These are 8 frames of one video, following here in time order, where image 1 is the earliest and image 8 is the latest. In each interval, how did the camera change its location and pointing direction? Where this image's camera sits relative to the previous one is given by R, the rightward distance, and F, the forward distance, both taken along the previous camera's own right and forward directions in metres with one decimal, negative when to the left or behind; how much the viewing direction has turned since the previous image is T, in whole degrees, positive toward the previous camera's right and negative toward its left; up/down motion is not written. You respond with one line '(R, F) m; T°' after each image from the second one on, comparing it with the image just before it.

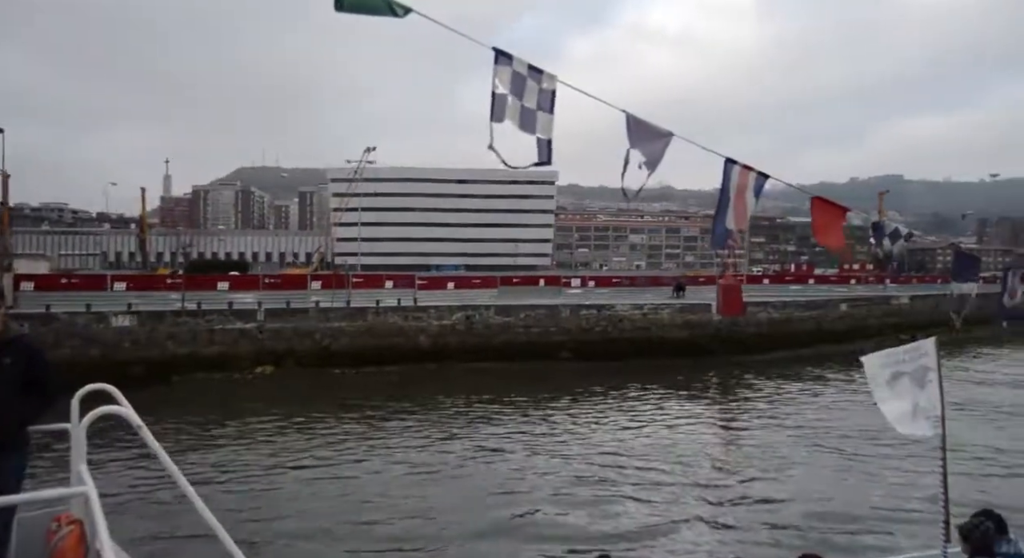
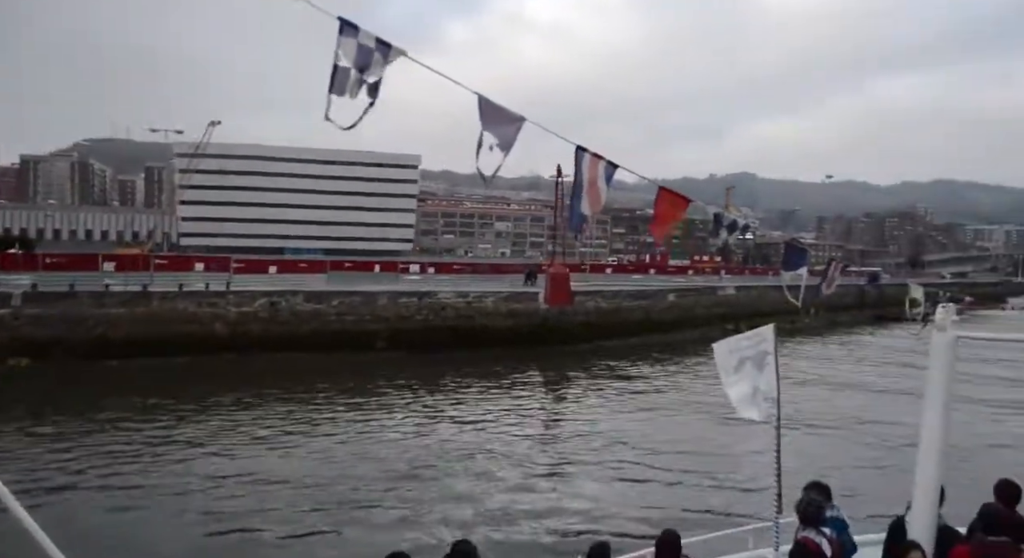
(-0.8, +1.6) m; +10°
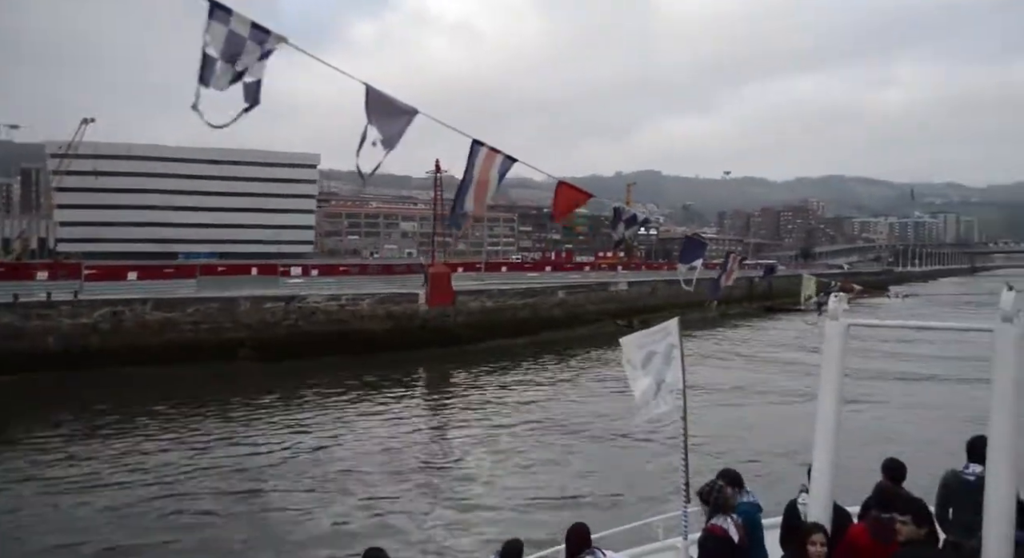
(0.0, +0.3) m; +6°
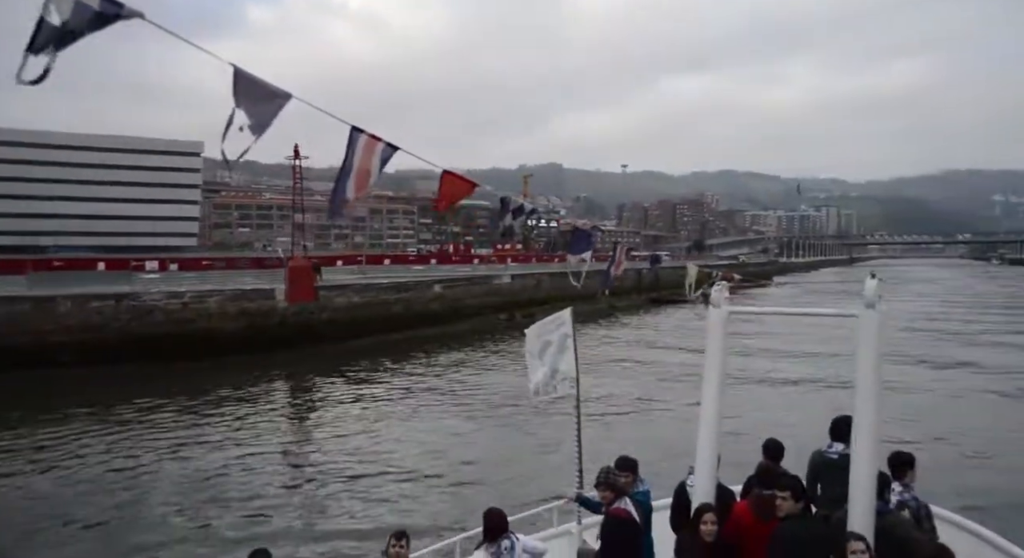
(-0.7, -0.2) m; +7°
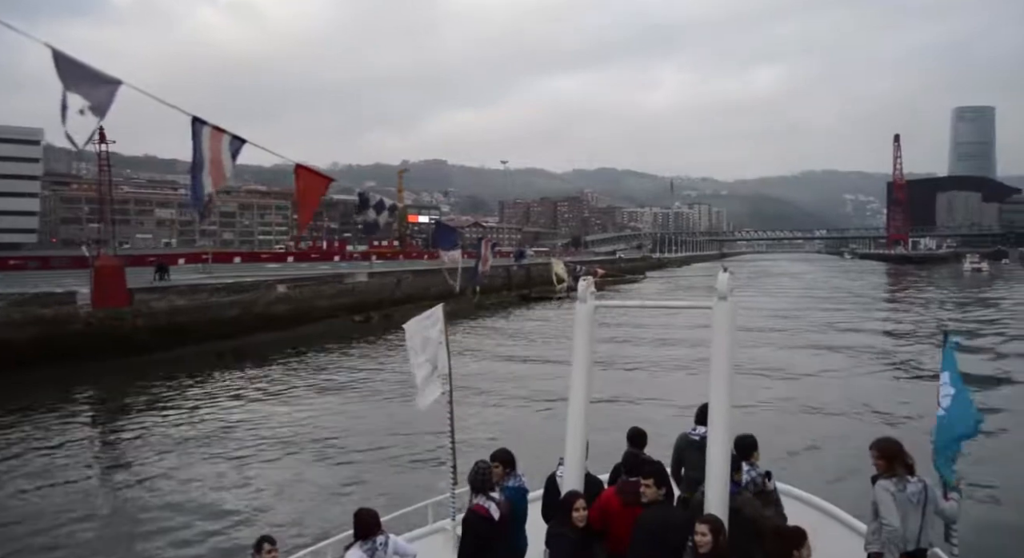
(+0.7, -0.6) m; +8°
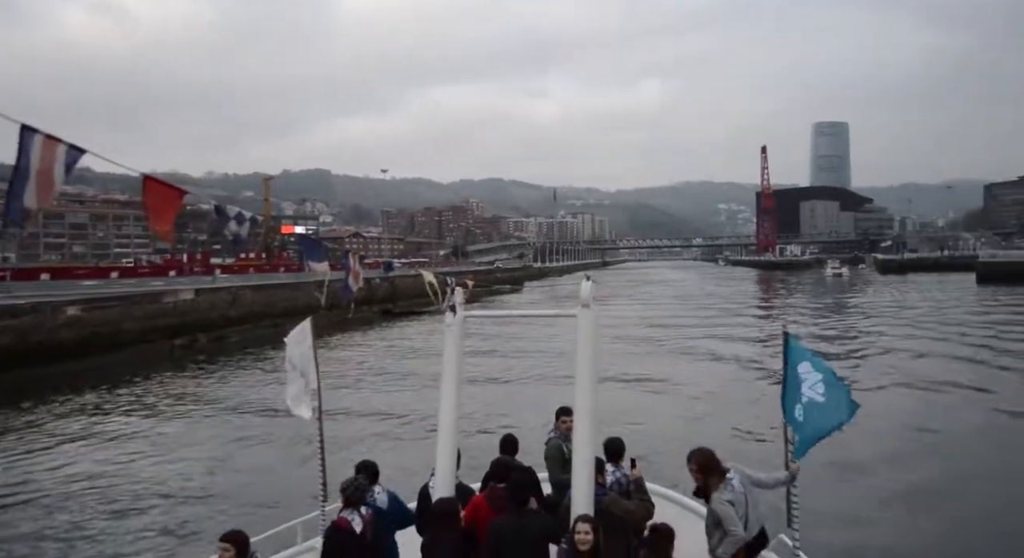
(+1.1, -0.2) m; +7°
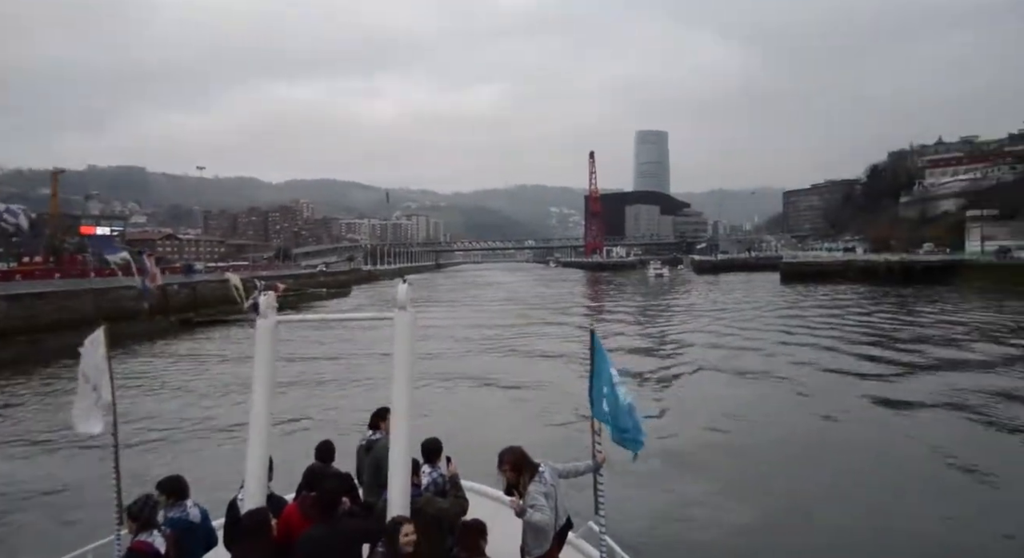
(+1.1, +0.4) m; +11°
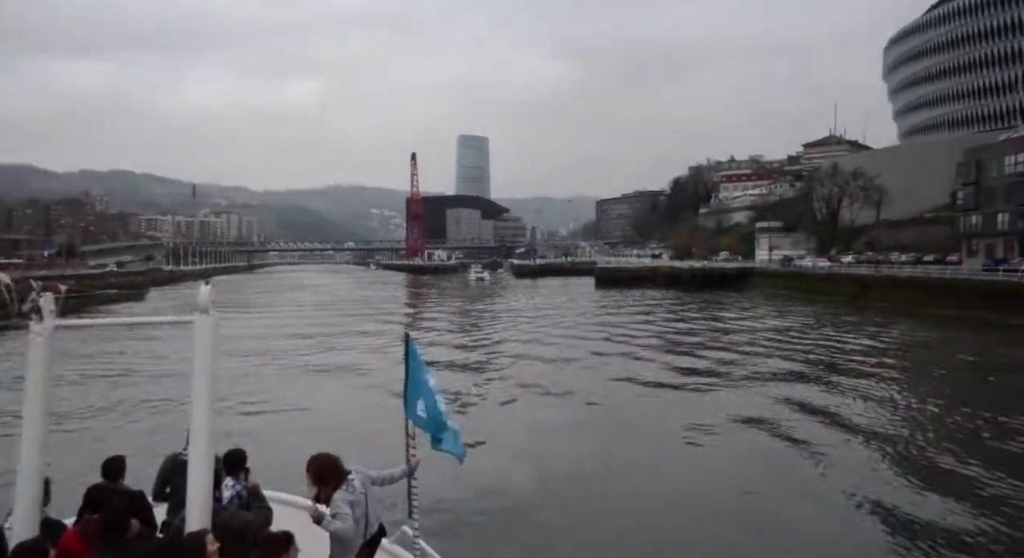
(+0.4, +0.7) m; +12°
